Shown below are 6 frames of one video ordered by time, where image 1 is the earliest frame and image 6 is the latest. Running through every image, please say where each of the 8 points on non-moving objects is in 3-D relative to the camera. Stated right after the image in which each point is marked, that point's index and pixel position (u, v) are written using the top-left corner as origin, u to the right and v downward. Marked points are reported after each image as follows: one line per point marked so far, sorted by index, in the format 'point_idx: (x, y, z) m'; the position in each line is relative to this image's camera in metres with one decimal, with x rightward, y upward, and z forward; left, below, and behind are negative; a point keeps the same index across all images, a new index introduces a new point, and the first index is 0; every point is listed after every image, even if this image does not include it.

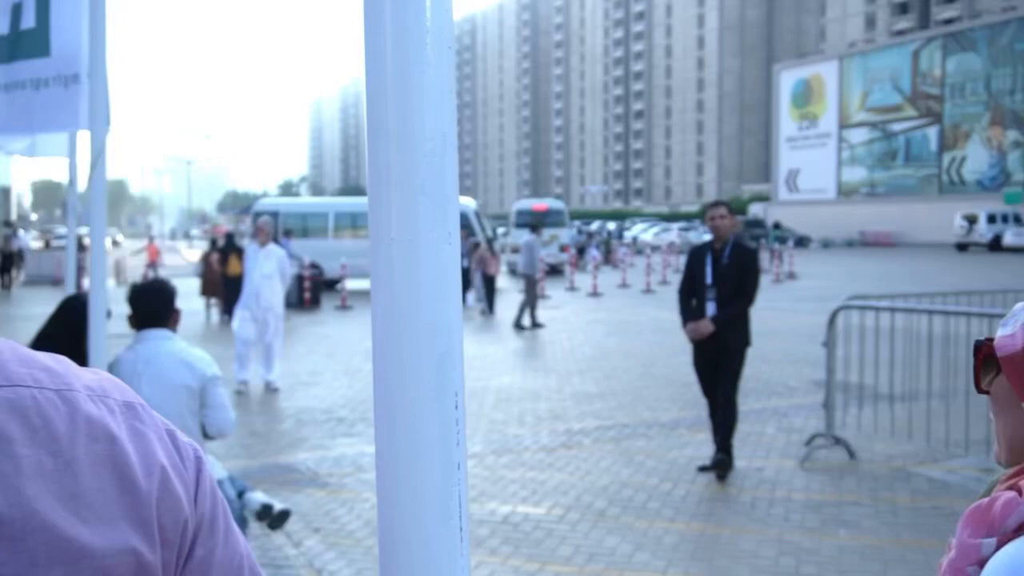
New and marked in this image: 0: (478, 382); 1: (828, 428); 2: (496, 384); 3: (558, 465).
0: (-0.4, -1.1, +11.7) m
1: (+2.4, -1.1, +7.8) m
2: (-0.2, -1.1, +11.6) m
3: (+0.3, -1.3, +7.6) m
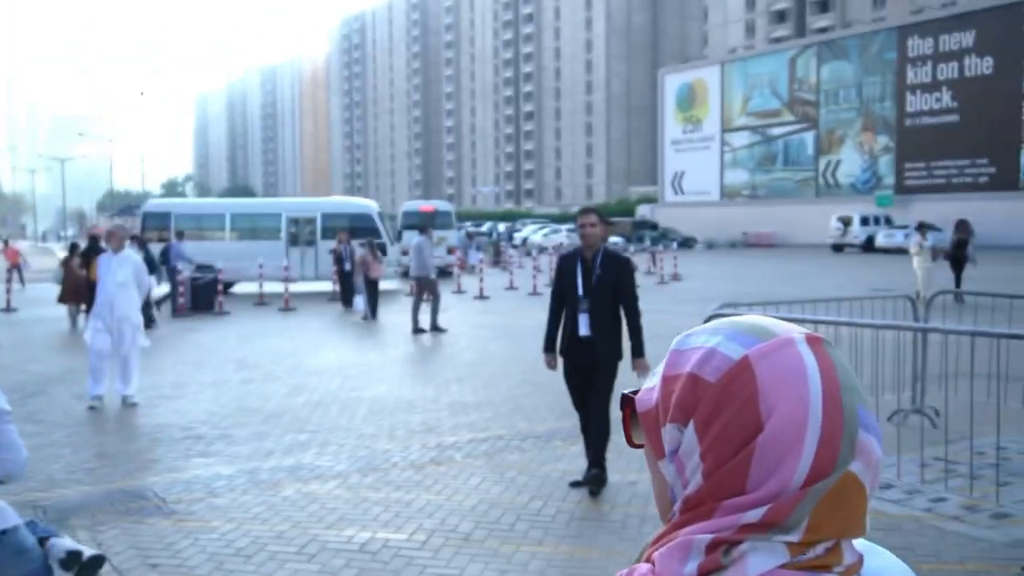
0: (-1.8, -1.2, +11.3) m
1: (+1.4, -1.2, +7.6) m
2: (-1.6, -1.2, +11.2) m
3: (-0.6, -1.4, +7.2) m
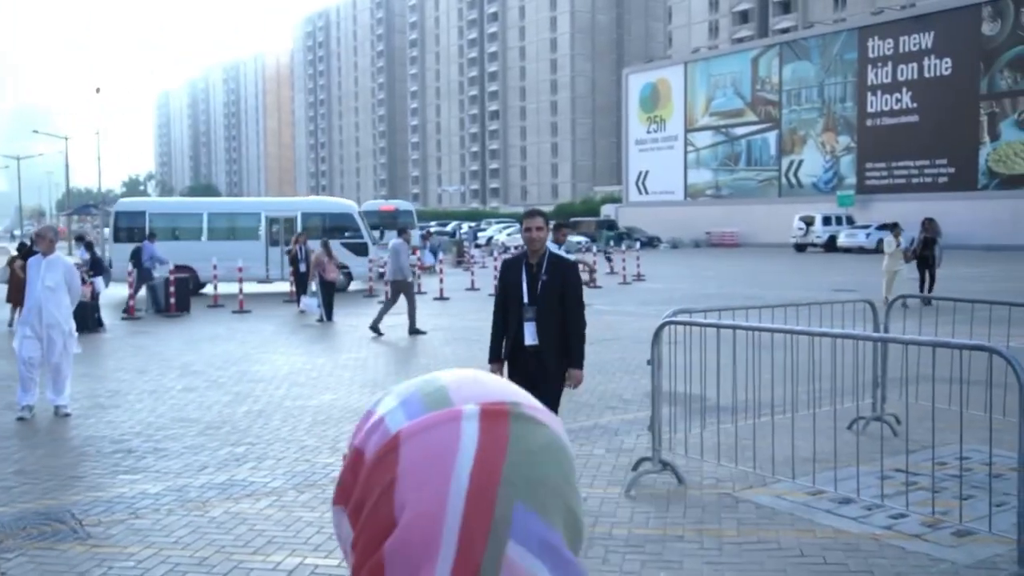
0: (-2.3, -1.2, +10.9) m
1: (+1.0, -1.2, +7.3) m
2: (-2.1, -1.2, +10.8) m
3: (-1.0, -1.5, +6.8) m
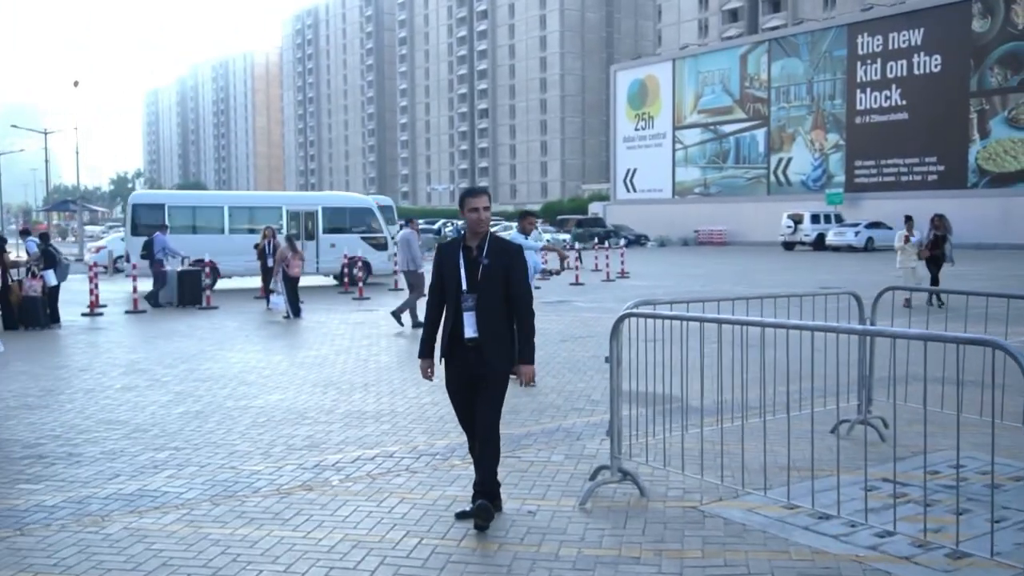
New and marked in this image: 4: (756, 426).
0: (-2.7, -1.1, +10.1) m
1: (+0.7, -1.1, +6.5) m
2: (-2.5, -1.1, +10.0) m
3: (-1.4, -1.4, +6.1) m
4: (+2.0, -1.1, +8.1) m
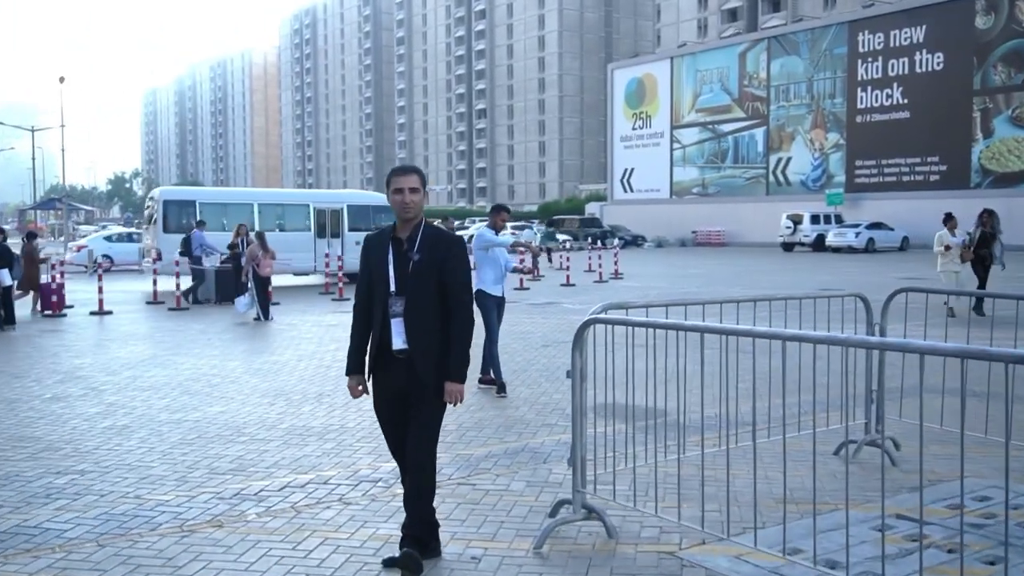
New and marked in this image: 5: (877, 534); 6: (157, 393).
0: (-3.1, -1.1, +9.0) m
1: (+0.4, -1.1, +5.5) m
2: (-2.8, -1.1, +9.0) m
3: (-1.7, -1.4, +5.1) m
4: (+1.7, -1.1, +7.1) m
5: (+1.9, -1.3, +5.3) m
6: (-3.6, -1.1, +10.2) m
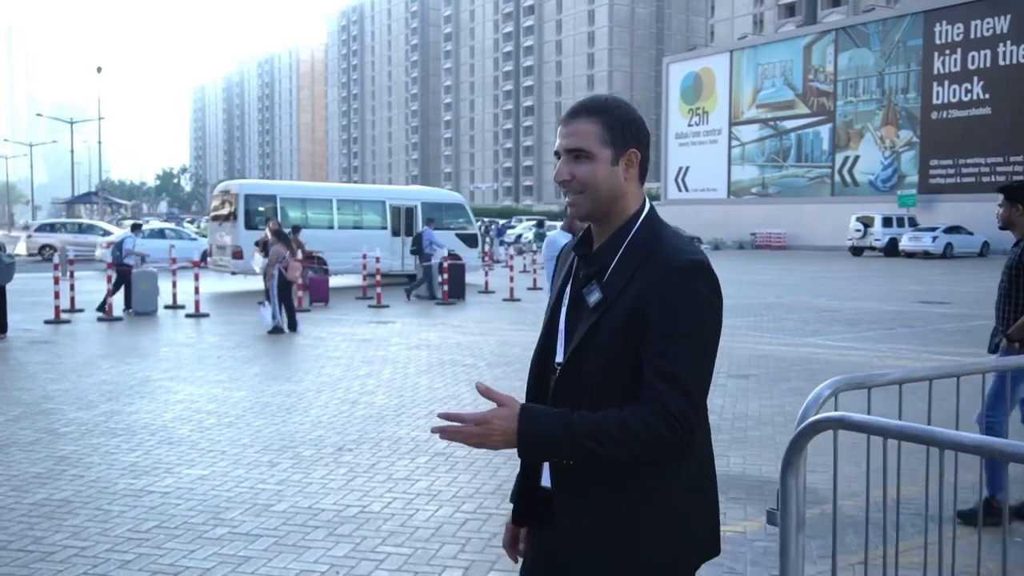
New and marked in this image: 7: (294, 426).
0: (-2.5, -1.3, +6.6) m
1: (+0.8, -1.3, +3.0) m
2: (-2.3, -1.3, +6.5) m
3: (-1.3, -1.5, +2.6) m
4: (+2.2, -1.3, +4.4) m
5: (+2.3, -1.5, +2.6) m
6: (-3.0, -1.2, +7.8) m
7: (-1.8, -1.2, +8.5) m
